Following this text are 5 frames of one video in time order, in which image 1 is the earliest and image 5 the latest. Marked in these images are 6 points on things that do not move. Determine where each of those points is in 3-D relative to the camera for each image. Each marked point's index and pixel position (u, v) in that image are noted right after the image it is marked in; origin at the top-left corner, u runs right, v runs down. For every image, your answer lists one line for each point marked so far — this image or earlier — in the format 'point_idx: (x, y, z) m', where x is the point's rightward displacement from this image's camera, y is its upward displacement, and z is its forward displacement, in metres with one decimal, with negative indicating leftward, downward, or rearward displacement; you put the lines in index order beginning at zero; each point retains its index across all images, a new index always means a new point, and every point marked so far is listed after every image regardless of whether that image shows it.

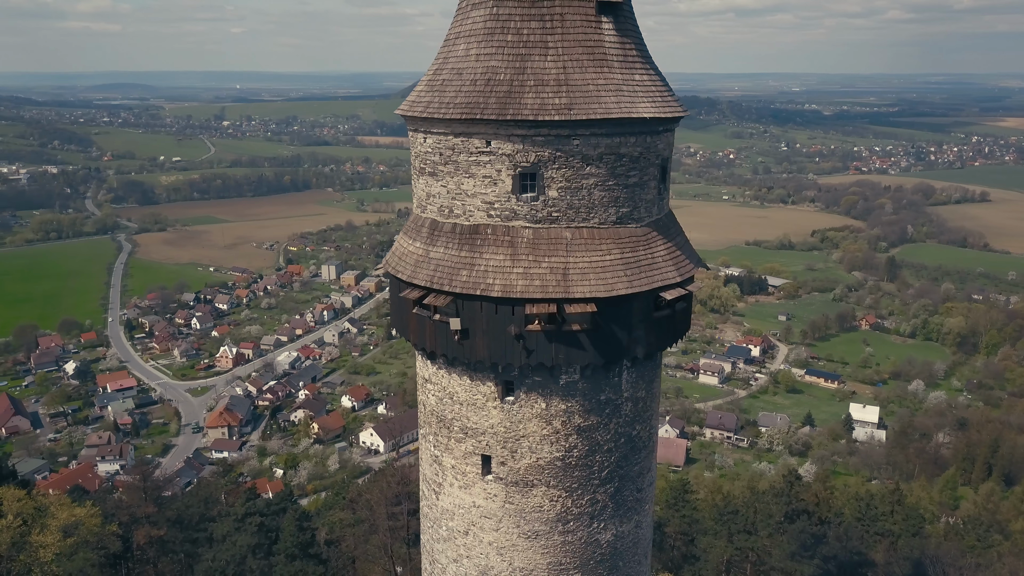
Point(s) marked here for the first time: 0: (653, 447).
0: (+1.2, -1.4, +7.3) m
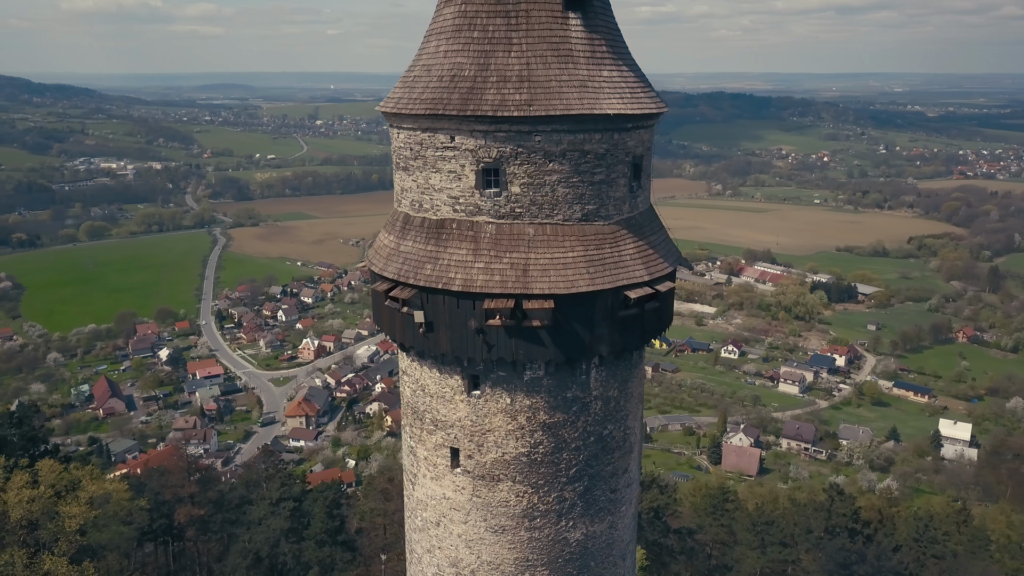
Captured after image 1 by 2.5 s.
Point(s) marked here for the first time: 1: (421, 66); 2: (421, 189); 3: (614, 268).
0: (+1.0, -1.4, +7.2) m
1: (-0.7, +1.7, +6.5) m
2: (-0.7, +0.8, +6.5) m
3: (+0.8, +0.2, +6.3) m
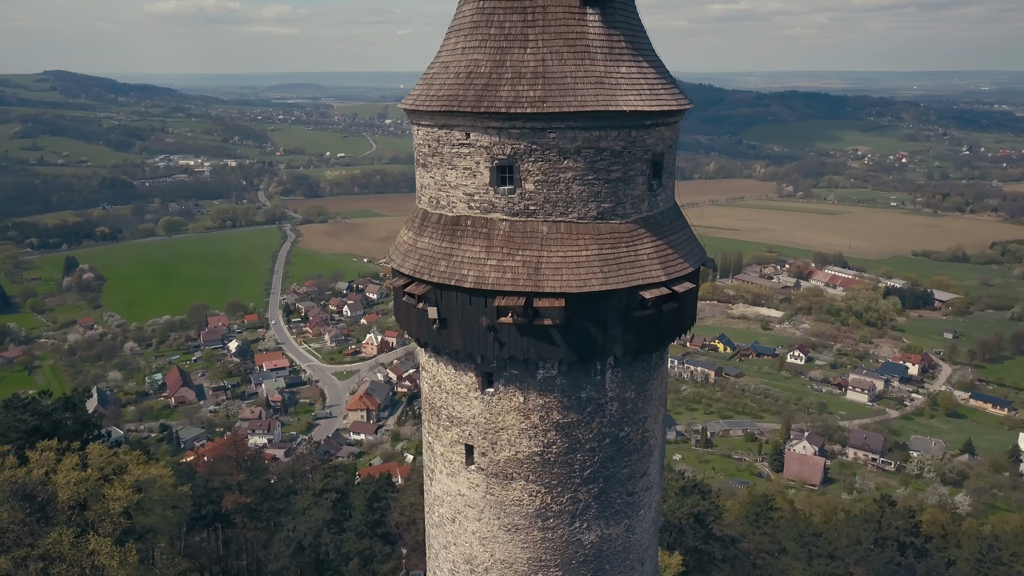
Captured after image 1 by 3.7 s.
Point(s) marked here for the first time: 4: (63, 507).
0: (+1.2, -1.4, +7.1) m
1: (-0.6, +1.8, +6.5) m
2: (-0.6, +0.8, +6.5) m
3: (+0.9, +0.2, +6.2) m
4: (-7.6, -3.7, +13.8) m
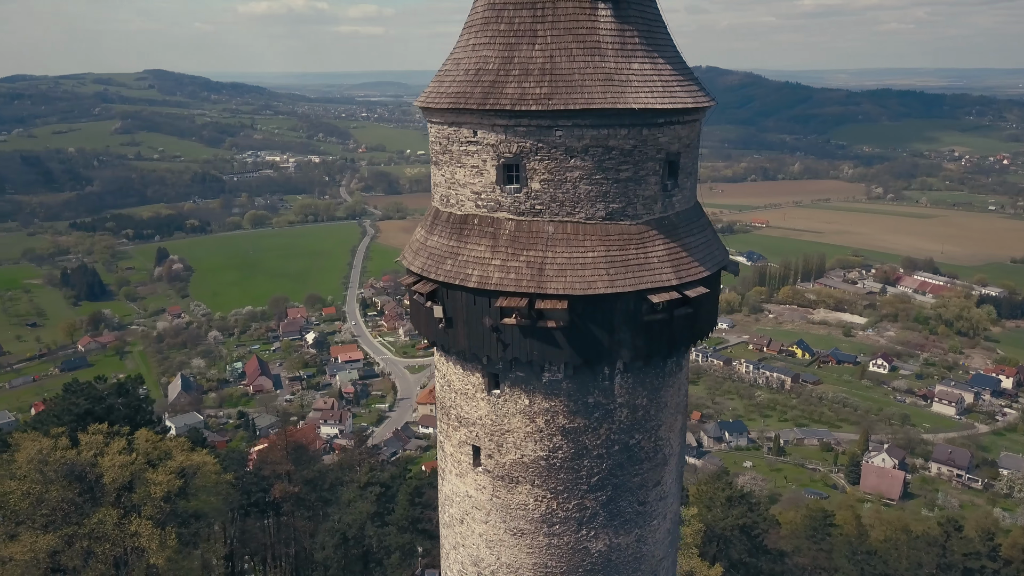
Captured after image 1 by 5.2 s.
0: (+1.2, -1.4, +6.9) m
1: (-0.5, +1.8, +6.4) m
2: (-0.5, +0.8, +6.4) m
3: (+0.9, +0.1, +6.0) m
4: (-6.9, -3.5, +14.4) m
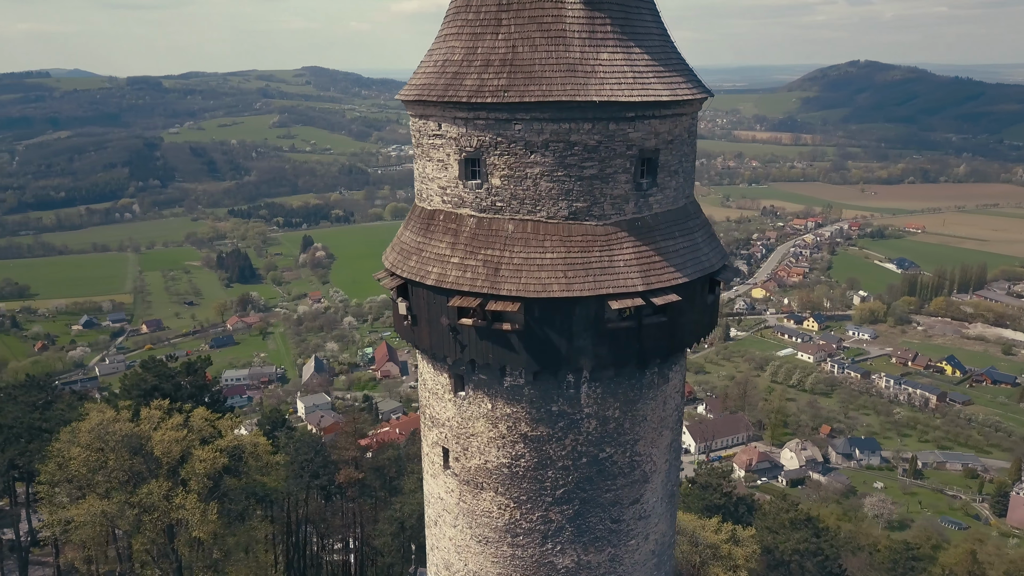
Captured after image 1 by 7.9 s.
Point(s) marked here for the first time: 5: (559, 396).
0: (+1.0, -1.5, +6.4) m
1: (-0.6, +1.8, +6.3) m
2: (-0.7, +0.8, +6.3) m
3: (+0.6, +0.1, +5.6) m
4: (-5.9, -3.2, +15.2) m
5: (+0.3, -0.8, +6.0) m
